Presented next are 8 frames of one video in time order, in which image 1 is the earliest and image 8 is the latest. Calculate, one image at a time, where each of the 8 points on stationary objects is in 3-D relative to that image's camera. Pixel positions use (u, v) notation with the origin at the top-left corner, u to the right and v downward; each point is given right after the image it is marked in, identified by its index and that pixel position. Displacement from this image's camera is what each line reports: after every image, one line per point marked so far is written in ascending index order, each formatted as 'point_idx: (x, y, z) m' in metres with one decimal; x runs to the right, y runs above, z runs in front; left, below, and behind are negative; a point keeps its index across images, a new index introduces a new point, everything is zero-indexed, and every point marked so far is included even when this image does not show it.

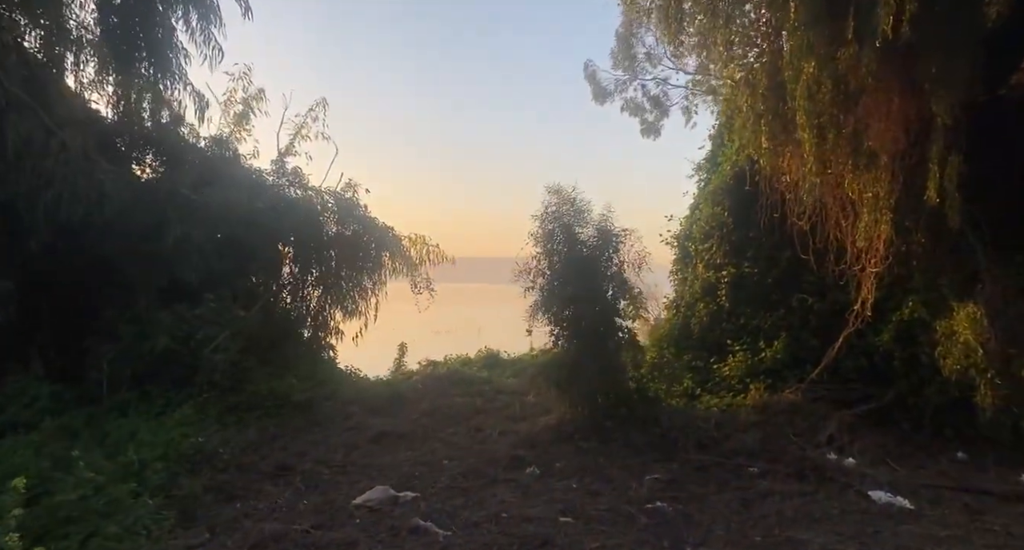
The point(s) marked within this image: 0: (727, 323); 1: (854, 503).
0: (+2.7, -0.6, +7.1) m
1: (+2.0, -1.3, +3.4) m
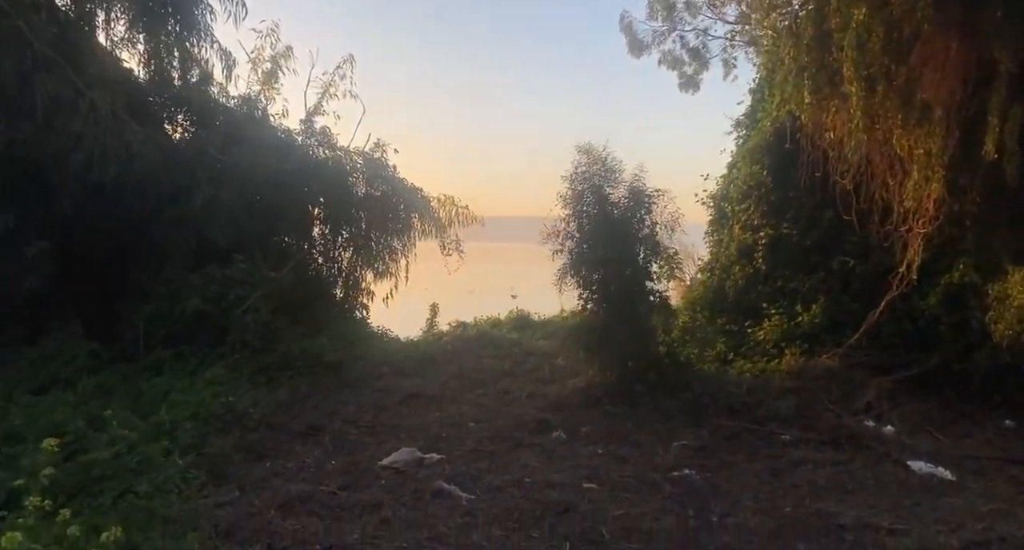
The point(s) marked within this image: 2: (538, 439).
0: (+3.0, -0.1, +6.9) m
1: (+2.2, -1.1, +3.3) m
2: (+0.2, -1.2, +4.1) m
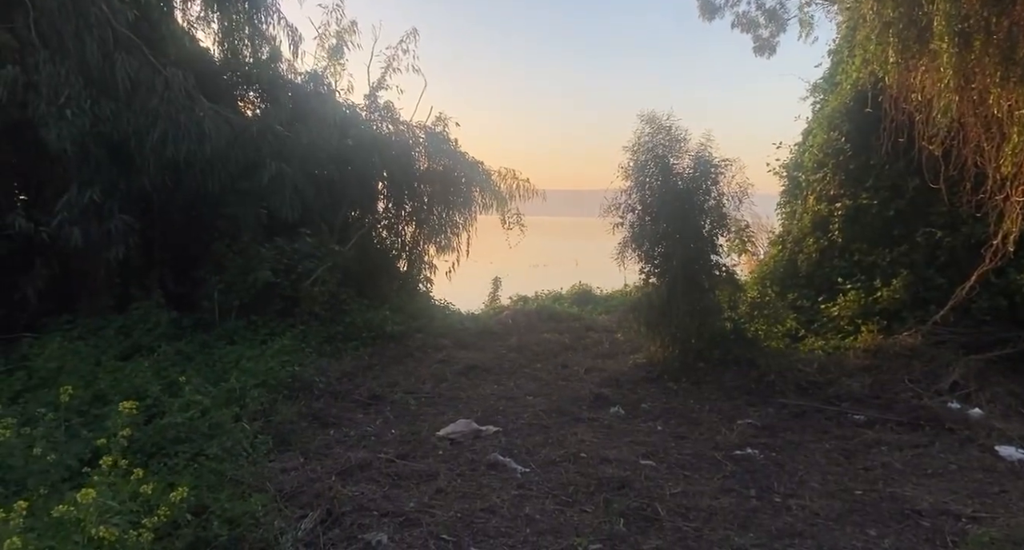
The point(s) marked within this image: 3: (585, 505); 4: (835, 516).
0: (+3.7, +0.2, +6.5) m
1: (+2.5, -1.0, +3.1) m
2: (+0.6, -1.0, +4.1) m
3: (+0.3, -1.0, +2.4) m
4: (+1.3, -1.0, +2.3) m
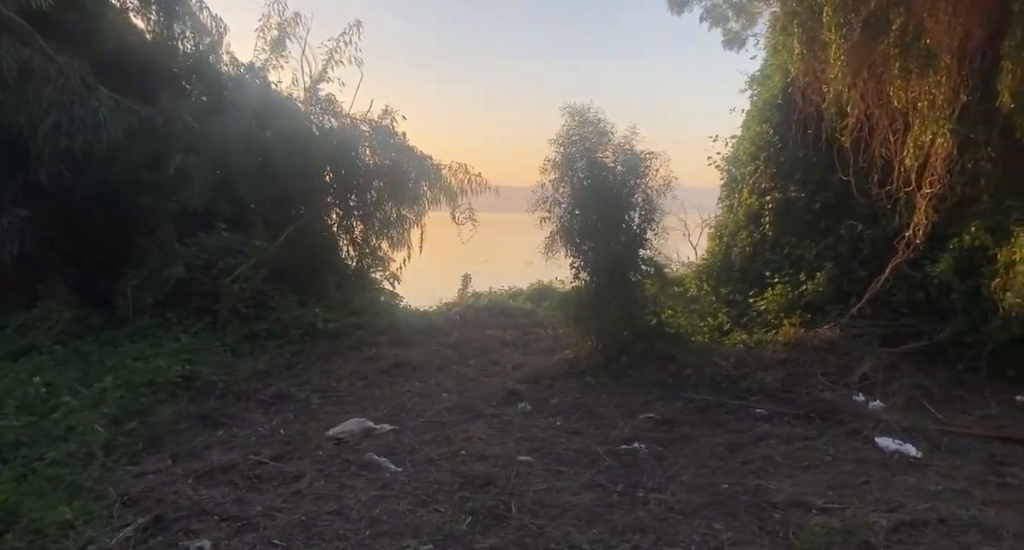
0: (+2.9, +0.2, +6.5) m
1: (+1.8, -0.9, +3.1) m
2: (-0.1, -0.9, +4.0) m
3: (-0.3, -0.9, +2.4) m
4: (+0.7, -0.9, +2.3) m
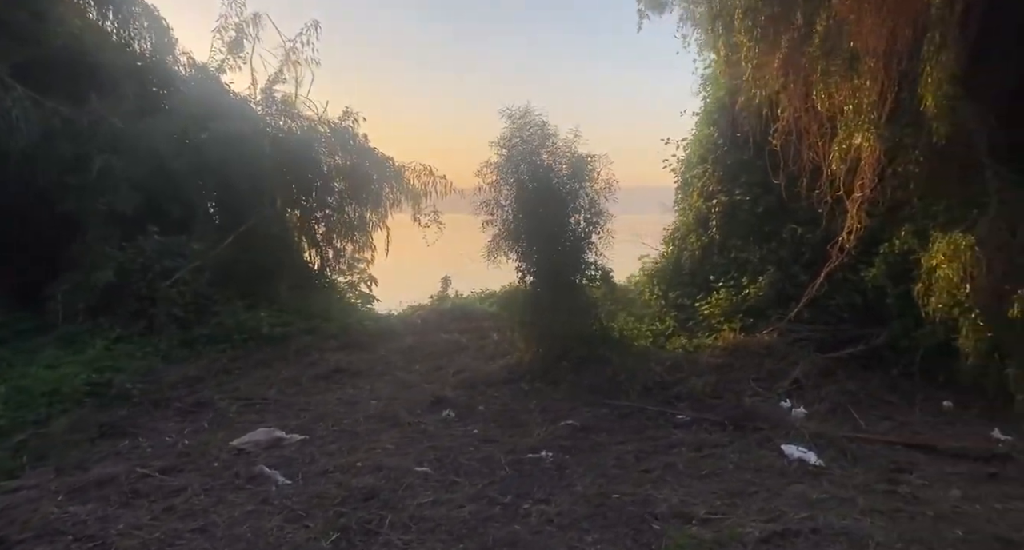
0: (+2.3, +0.2, +6.6) m
1: (+1.3, -1.0, +3.1) m
2: (-0.6, -1.0, +4.0) m
3: (-0.8, -1.0, +2.3) m
4: (+0.2, -1.0, +2.3) m
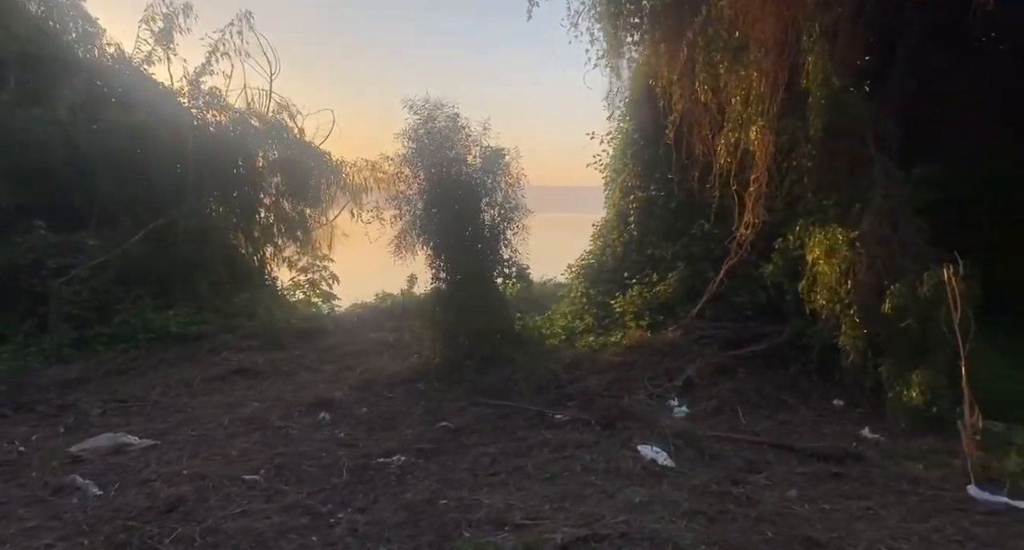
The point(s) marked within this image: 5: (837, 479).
0: (+1.4, +0.2, +6.5) m
1: (+0.6, -0.9, +3.0) m
2: (-1.4, -1.0, +3.8) m
3: (-1.5, -0.9, +2.1) m
4: (-0.5, -1.0, +2.2) m
5: (+1.5, -0.9, +2.7) m
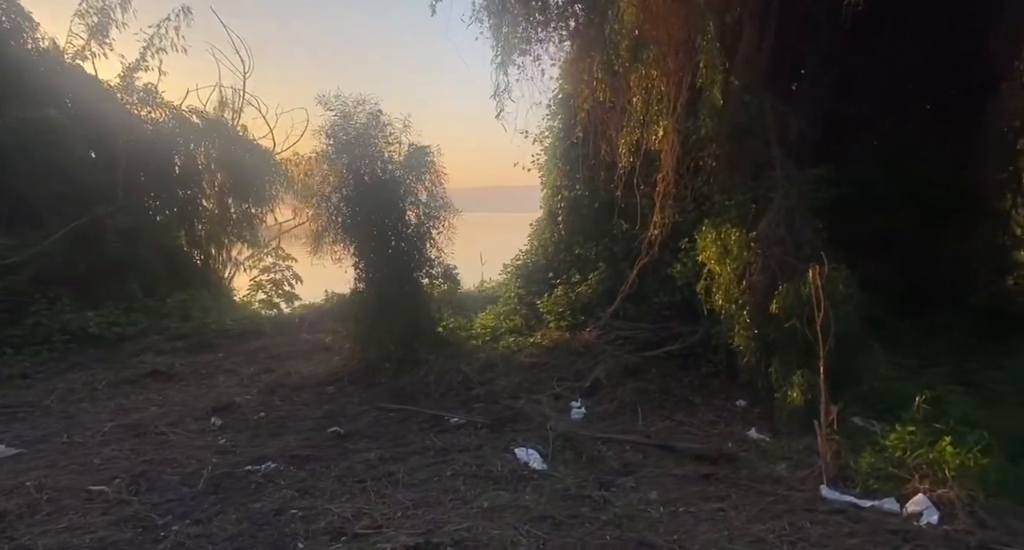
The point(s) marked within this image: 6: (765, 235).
0: (+0.6, +0.2, +6.5) m
1: (-0.1, -0.9, +3.0) m
2: (-2.1, -1.0, +3.7) m
3: (-2.1, -1.0, +2.0) m
4: (-1.1, -1.0, +2.1) m
5: (+0.9, -1.0, +2.7) m
6: (+1.6, +0.3, +3.8) m
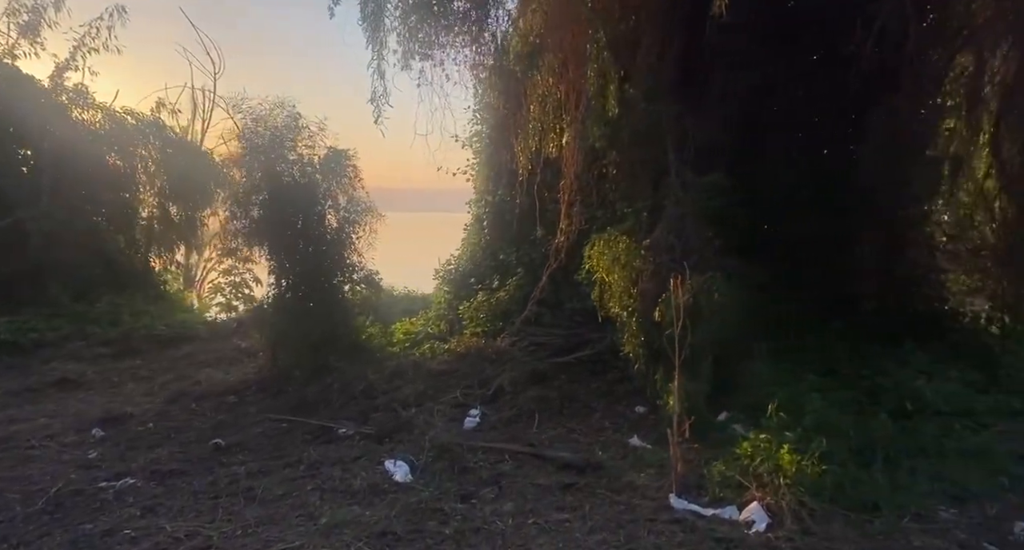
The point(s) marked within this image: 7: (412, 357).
0: (-0.2, +0.2, +6.5) m
1: (-0.7, -1.0, +2.9) m
2: (-2.8, -1.0, +3.5) m
3: (-2.7, -1.0, +1.8) m
4: (-1.7, -1.0, +2.0) m
5: (+0.2, -1.0, +2.7) m
6: (+0.9, +0.2, +3.8) m
7: (-0.9, -0.7, +5.3) m
